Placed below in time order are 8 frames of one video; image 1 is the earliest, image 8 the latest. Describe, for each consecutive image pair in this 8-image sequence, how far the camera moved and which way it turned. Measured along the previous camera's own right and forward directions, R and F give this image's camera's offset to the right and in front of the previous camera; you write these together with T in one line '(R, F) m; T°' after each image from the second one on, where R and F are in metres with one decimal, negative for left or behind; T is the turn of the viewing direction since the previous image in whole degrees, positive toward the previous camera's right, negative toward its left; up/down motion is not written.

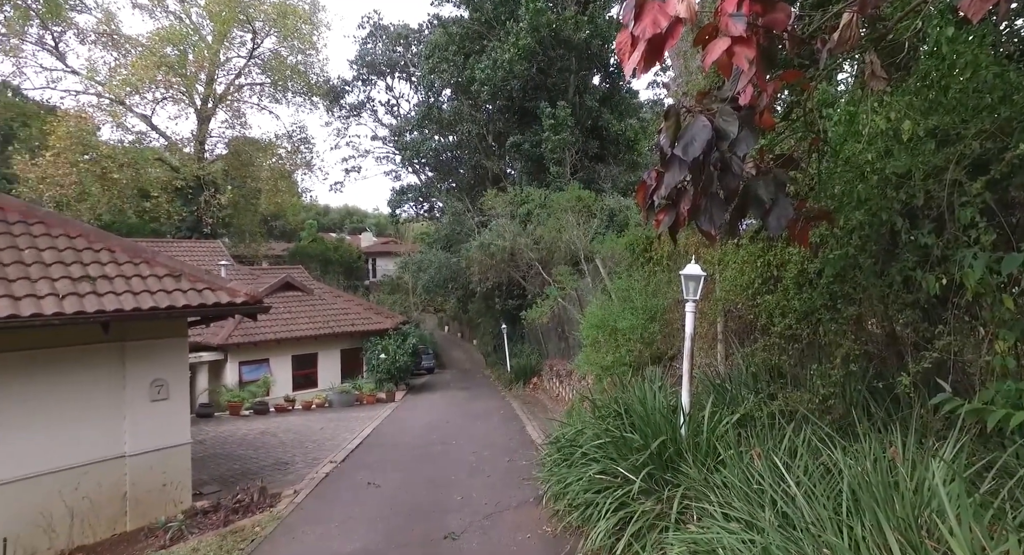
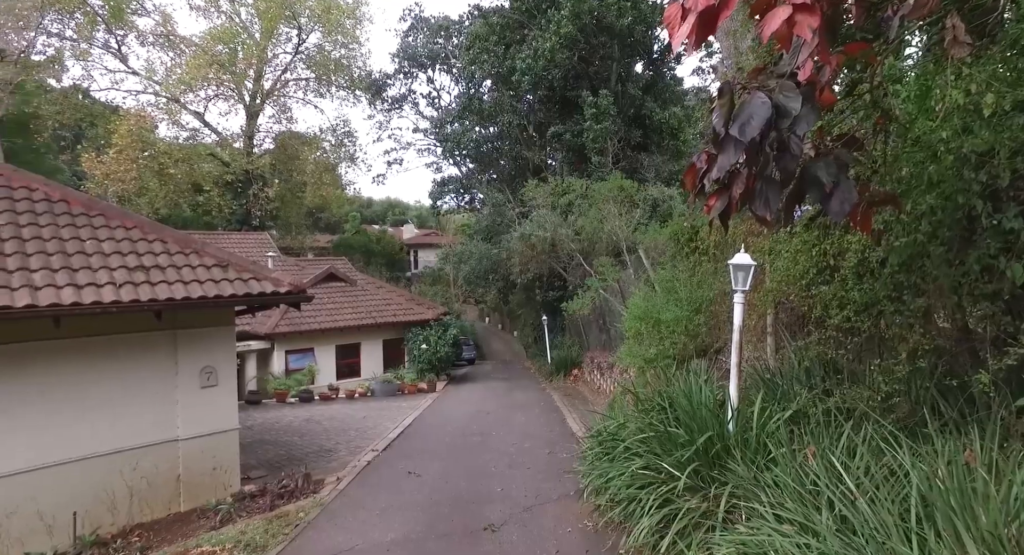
(0.0, +0.1) m; -4°
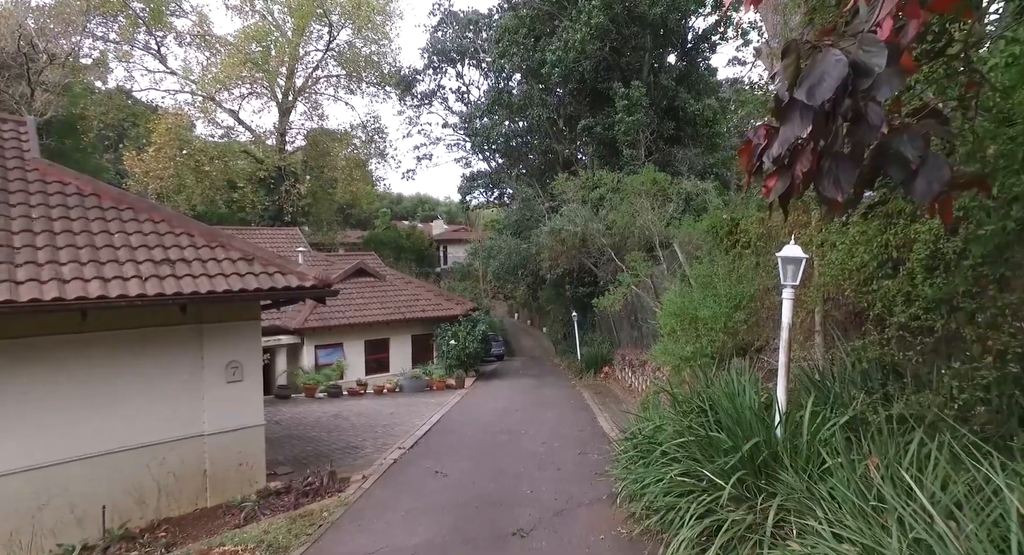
(0.0, +0.3) m; -3°
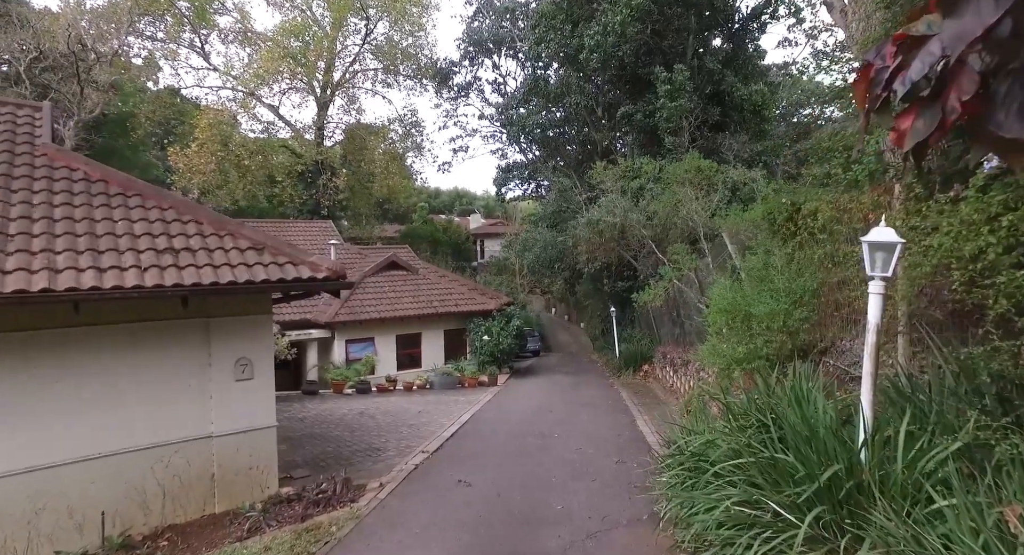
(+0.1, +0.7) m; -3°
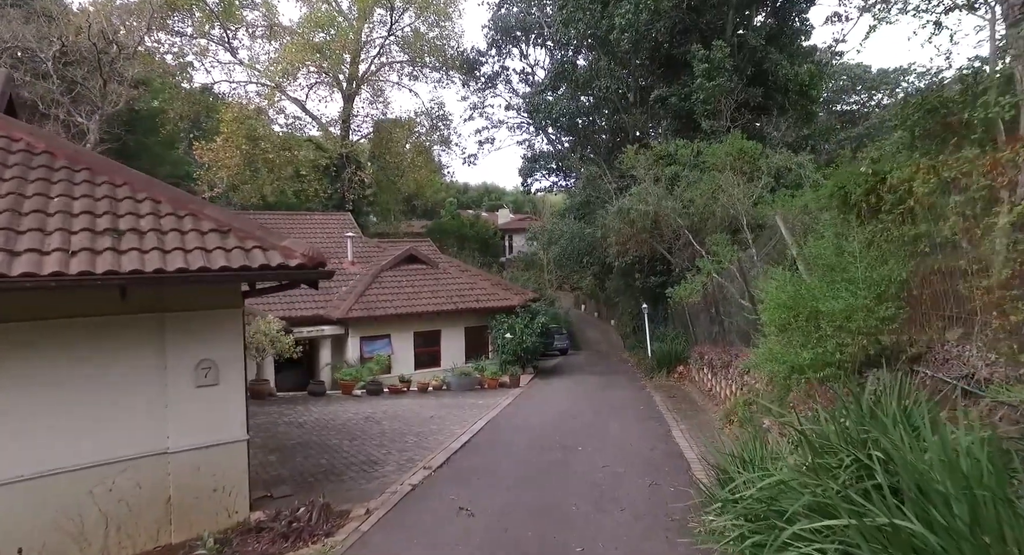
(+0.2, +1.3) m; -3°
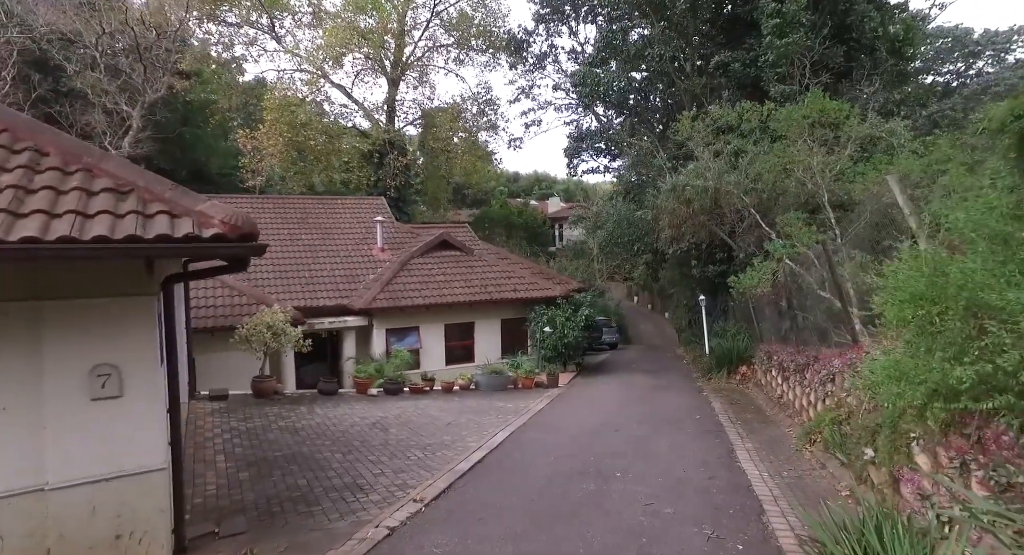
(+0.4, +1.9) m; -5°
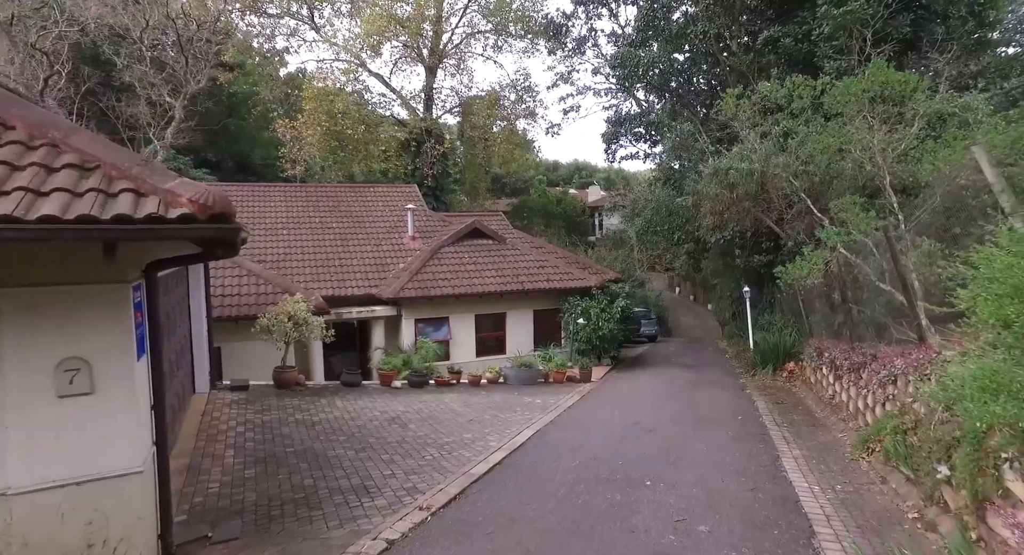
(+0.2, +0.6) m; -4°
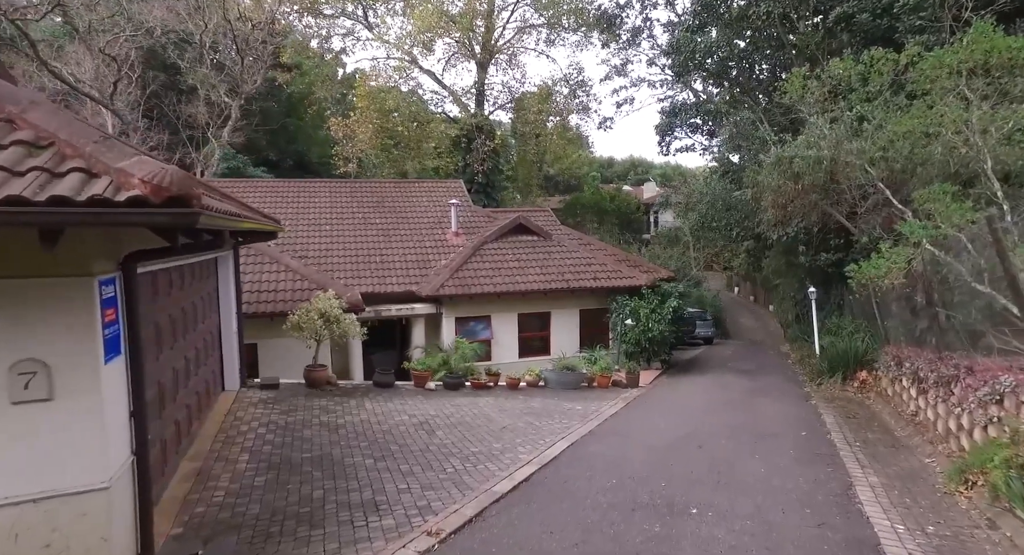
(+0.2, +0.8) m; -5°
